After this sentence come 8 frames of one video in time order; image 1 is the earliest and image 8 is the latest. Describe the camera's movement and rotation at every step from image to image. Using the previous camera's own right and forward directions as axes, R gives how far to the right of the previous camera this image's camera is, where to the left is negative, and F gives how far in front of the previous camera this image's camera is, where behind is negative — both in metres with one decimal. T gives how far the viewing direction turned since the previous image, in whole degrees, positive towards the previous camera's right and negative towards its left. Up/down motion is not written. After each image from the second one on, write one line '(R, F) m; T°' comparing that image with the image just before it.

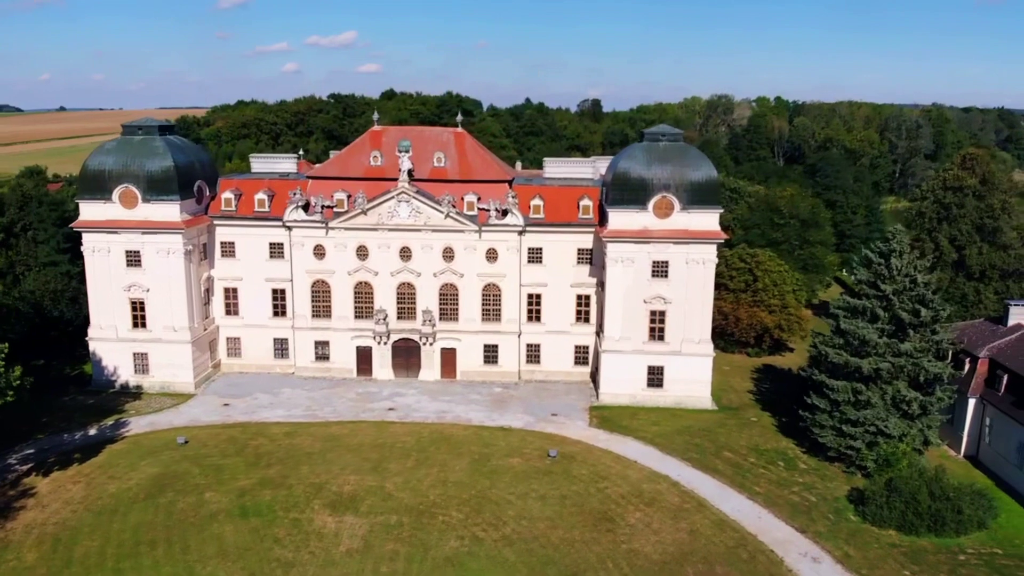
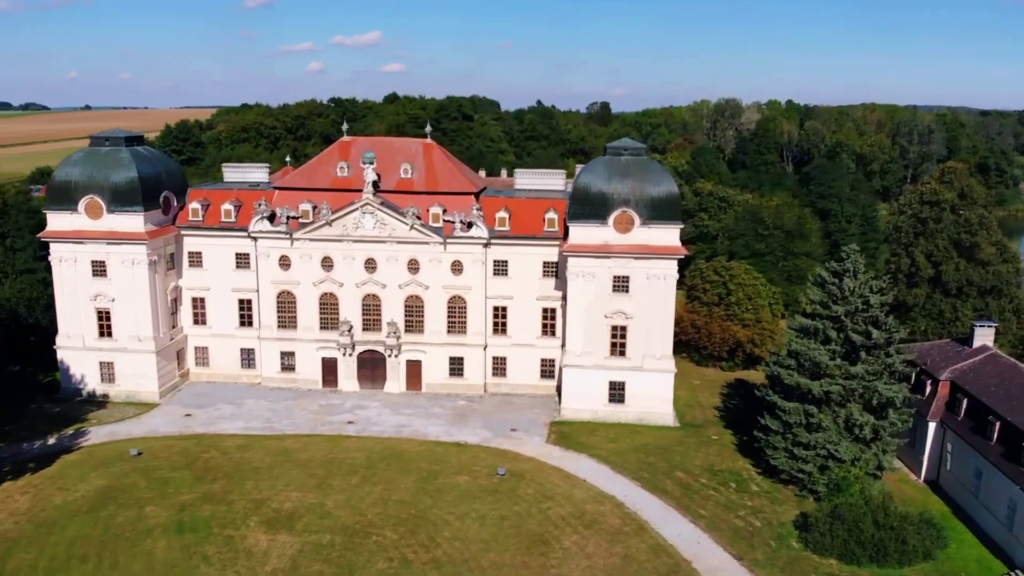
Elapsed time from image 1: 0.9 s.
(+3.9, +0.4) m; -2°
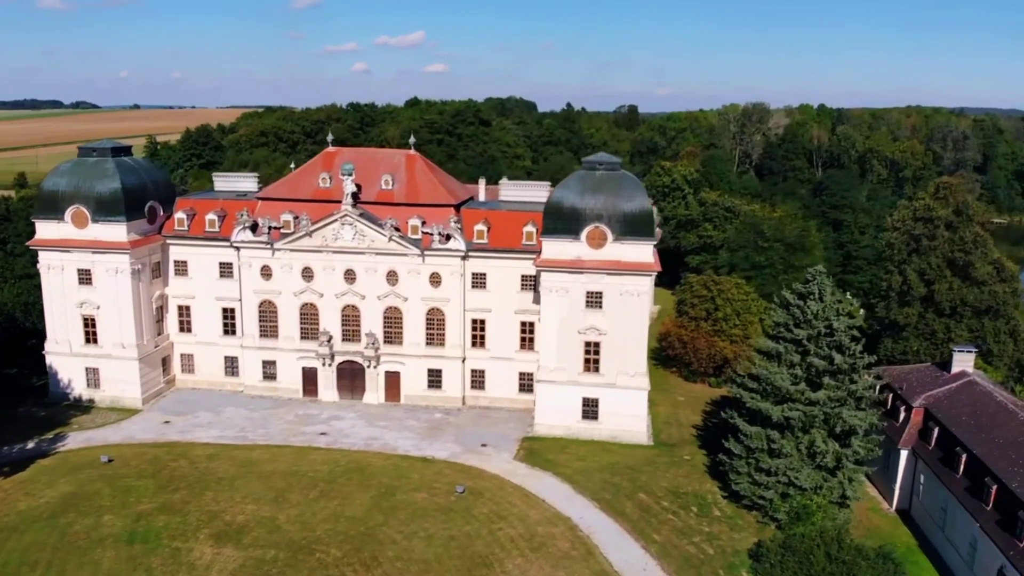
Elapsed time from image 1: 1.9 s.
(+4.3, +0.4) m; -3°
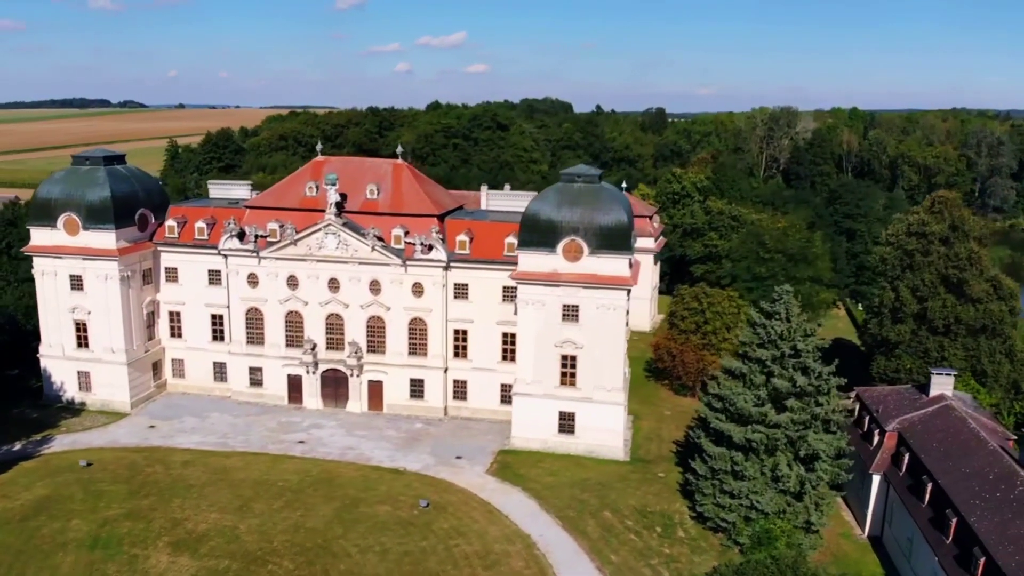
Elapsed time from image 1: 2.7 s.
(+3.9, +0.3) m; -3°
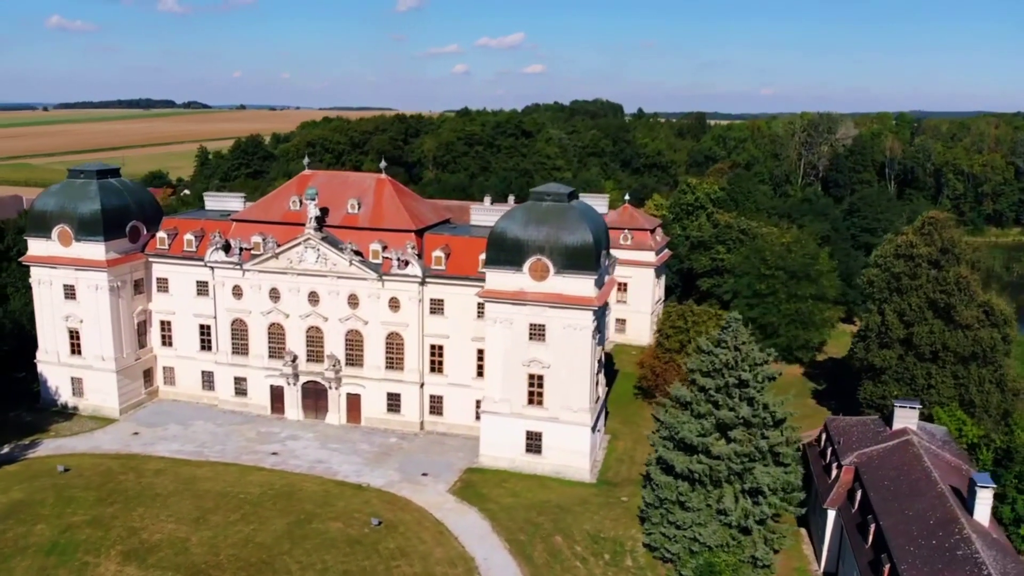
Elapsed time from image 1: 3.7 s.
(+5.4, +0.4) m; -4°
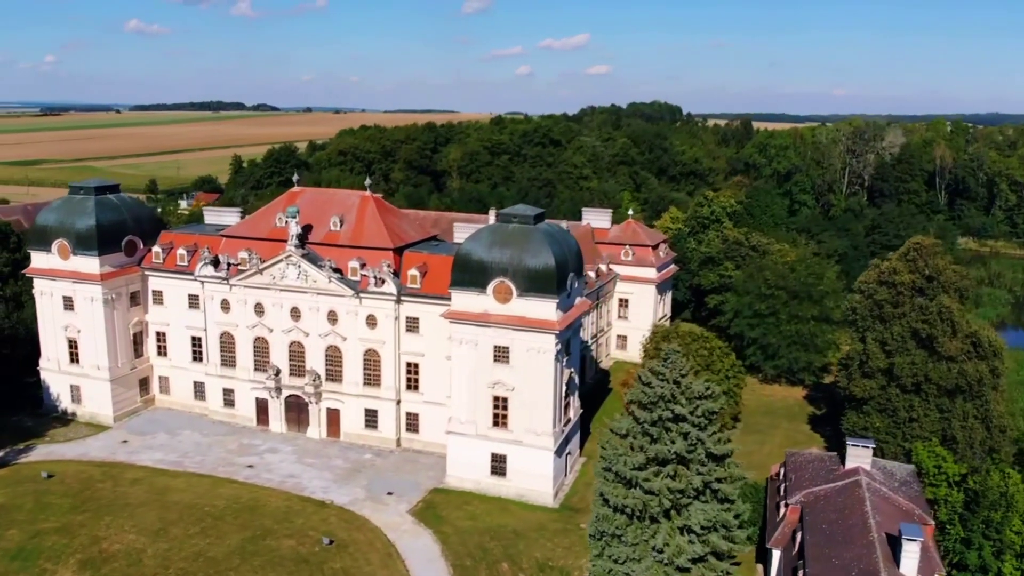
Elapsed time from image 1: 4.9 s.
(+5.9, +0.4) m; -5°
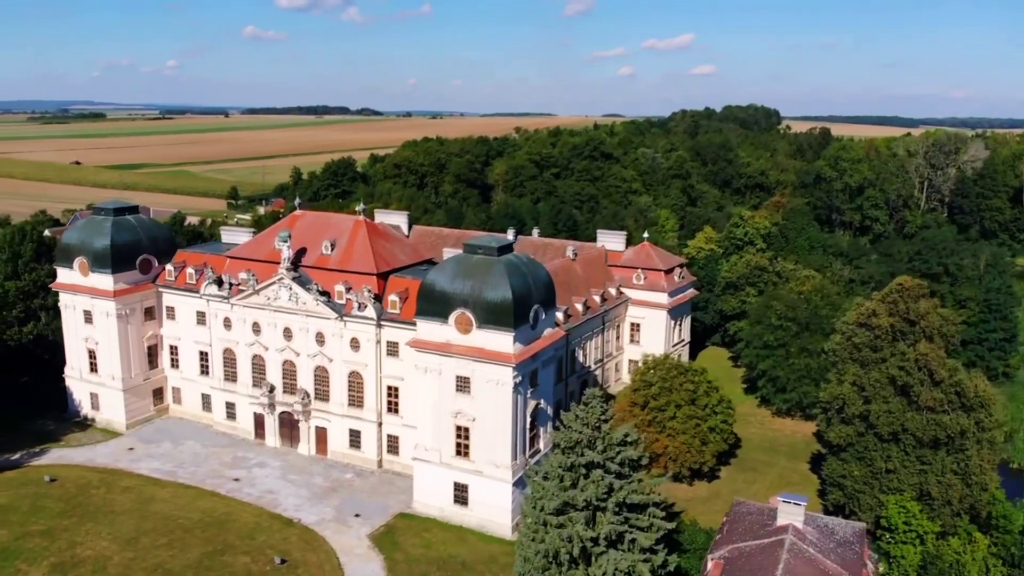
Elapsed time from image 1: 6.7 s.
(+8.1, +0.4) m; -7°
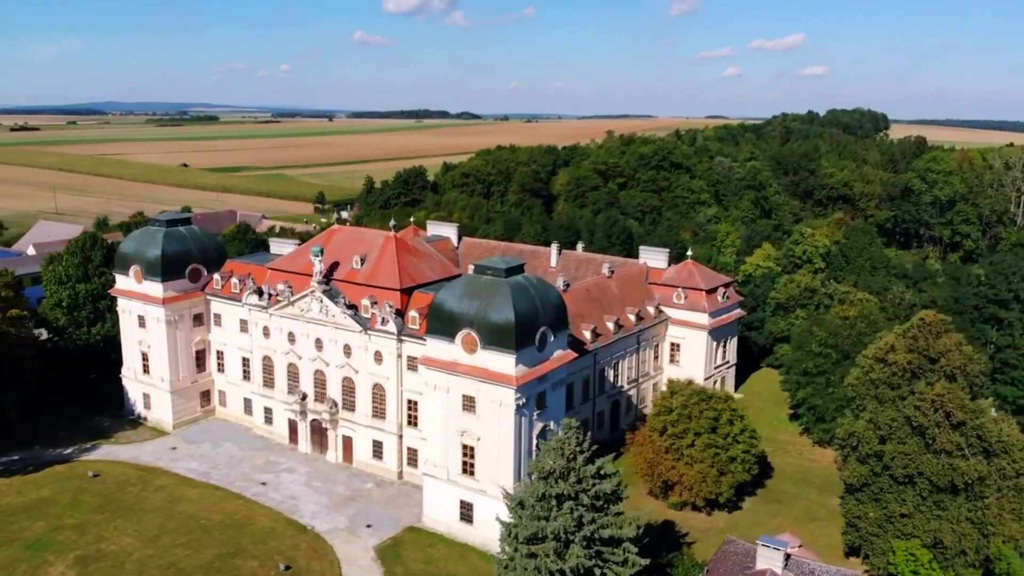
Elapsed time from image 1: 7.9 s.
(+5.4, +0.2) m; -7°
